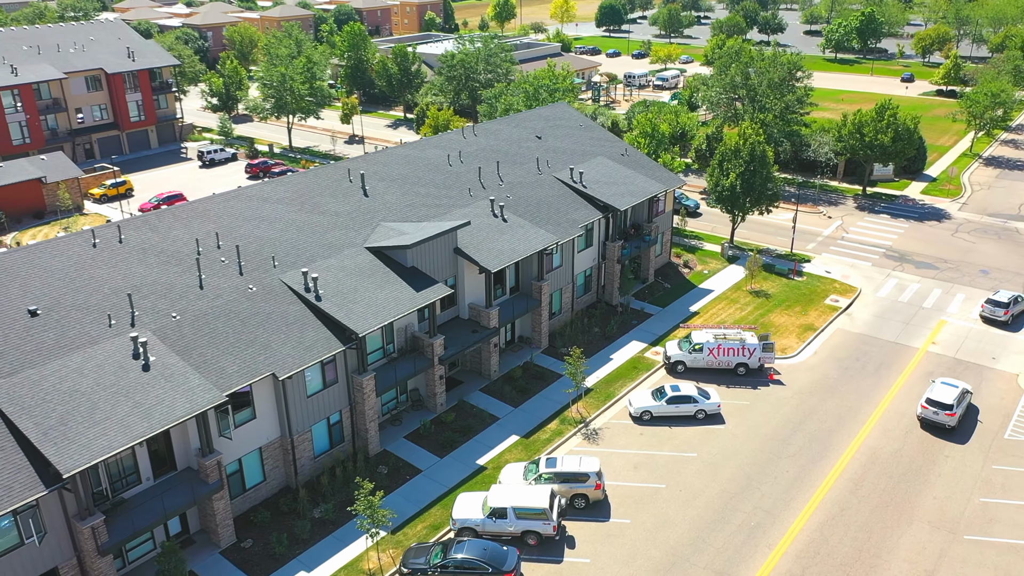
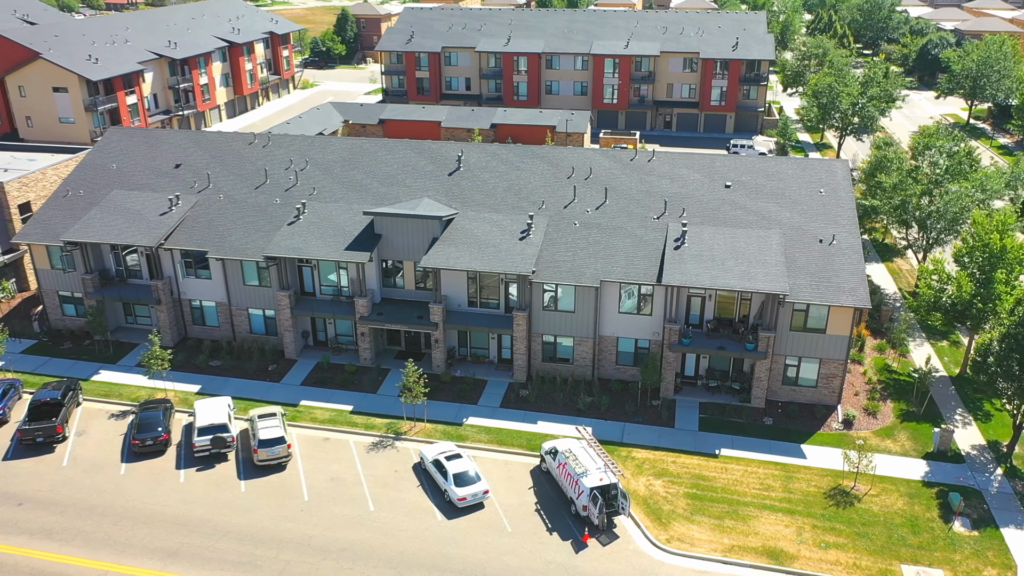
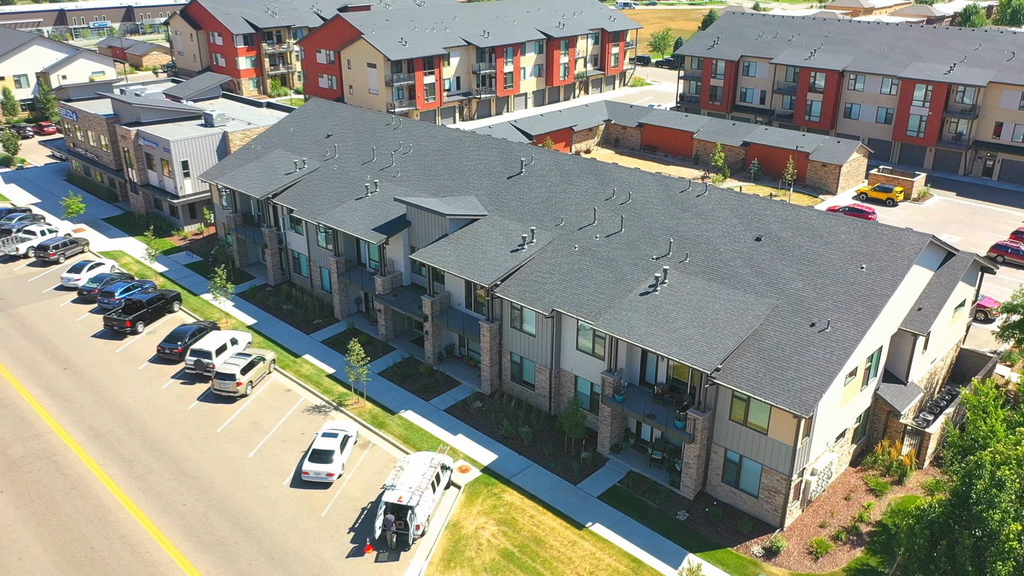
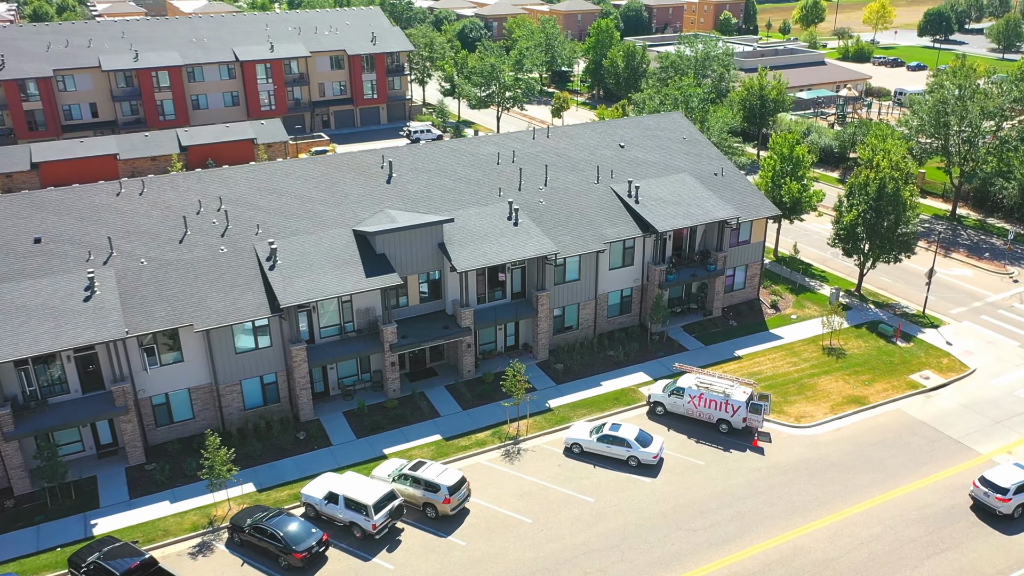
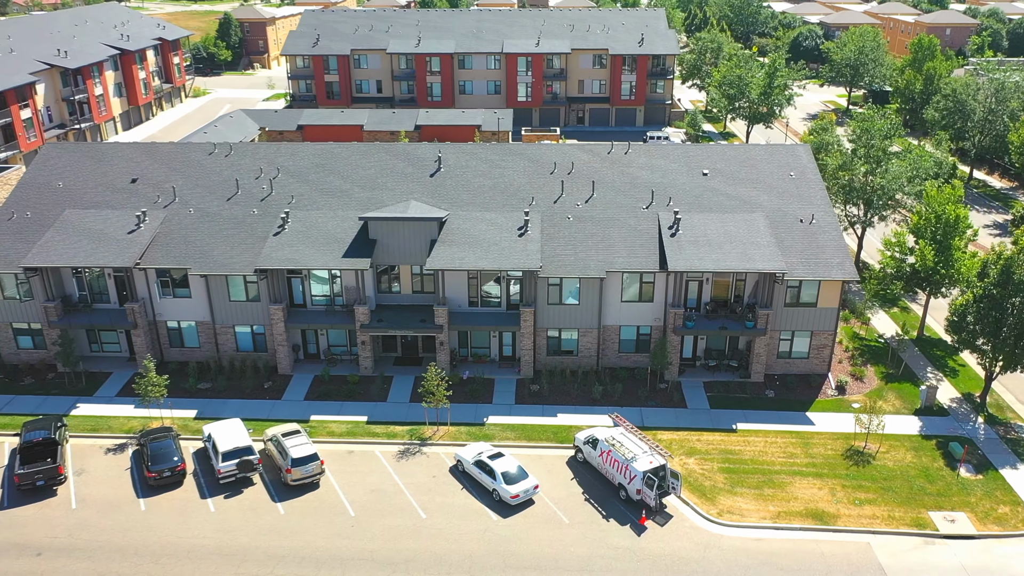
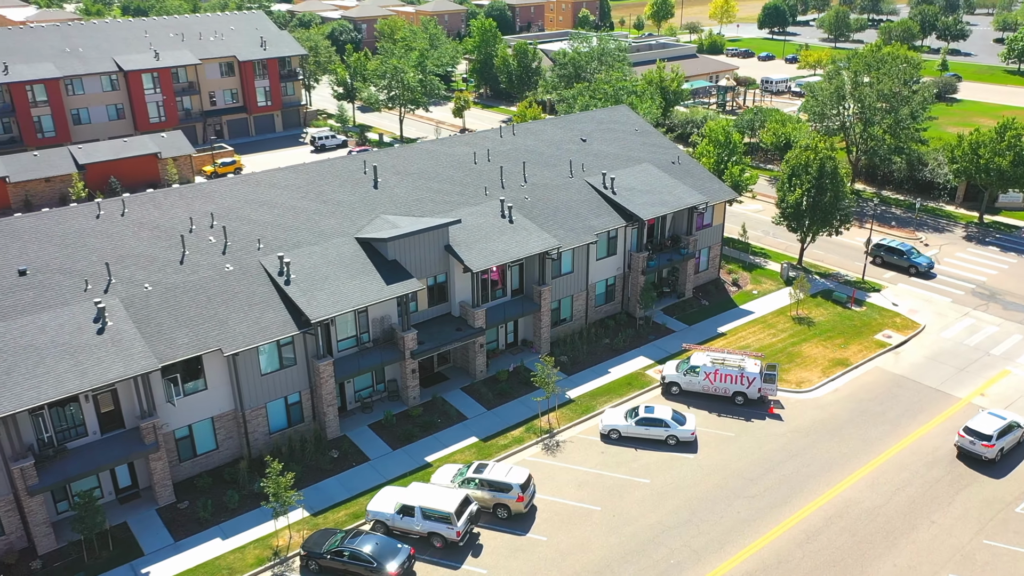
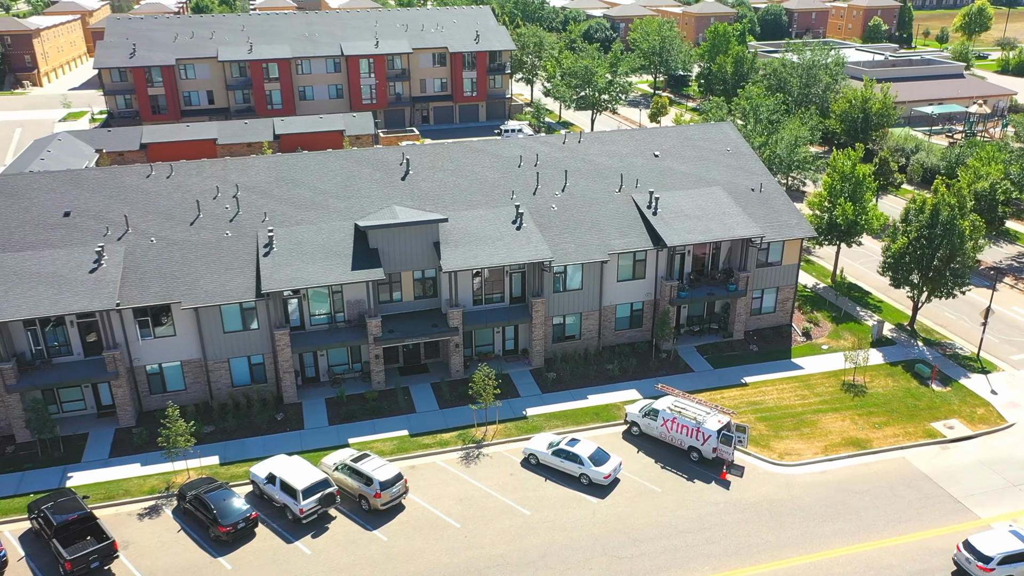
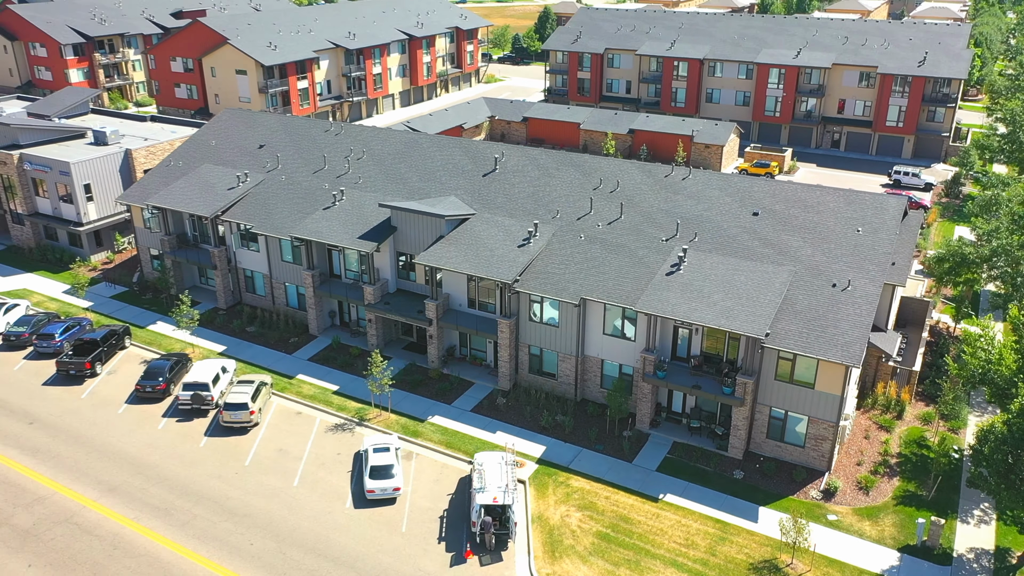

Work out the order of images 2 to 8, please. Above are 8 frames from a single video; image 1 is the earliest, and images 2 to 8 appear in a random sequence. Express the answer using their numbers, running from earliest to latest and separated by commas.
6, 4, 7, 5, 2, 8, 3
